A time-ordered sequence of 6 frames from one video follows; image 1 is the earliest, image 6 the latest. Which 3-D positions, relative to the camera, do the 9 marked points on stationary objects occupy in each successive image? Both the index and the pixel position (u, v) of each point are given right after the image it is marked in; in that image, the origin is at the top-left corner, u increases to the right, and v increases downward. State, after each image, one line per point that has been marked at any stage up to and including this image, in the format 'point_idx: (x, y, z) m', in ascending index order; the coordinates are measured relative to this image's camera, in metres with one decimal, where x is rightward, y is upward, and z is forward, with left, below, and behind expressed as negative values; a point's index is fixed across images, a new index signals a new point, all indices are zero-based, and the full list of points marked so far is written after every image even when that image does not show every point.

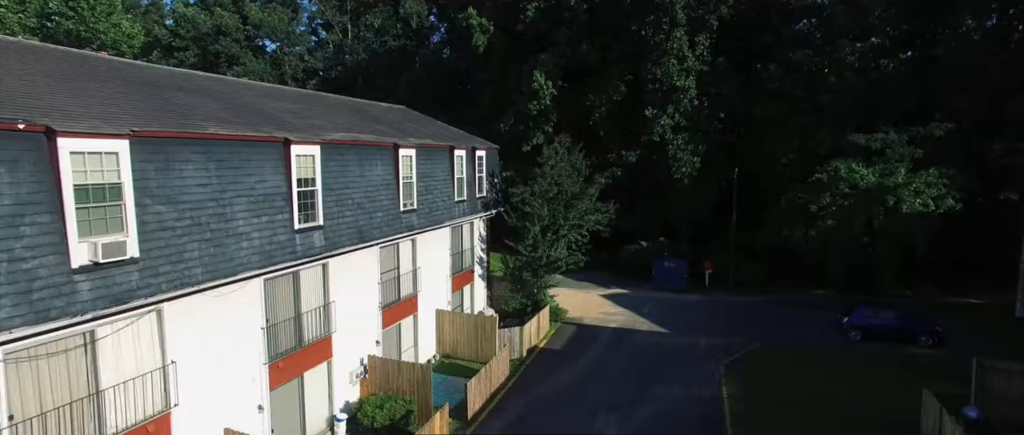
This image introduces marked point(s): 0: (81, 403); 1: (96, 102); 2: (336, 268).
0: (-5.8, -2.5, +8.3) m
1: (-6.1, +1.7, +9.2) m
2: (-3.9, -1.1, +13.7) m
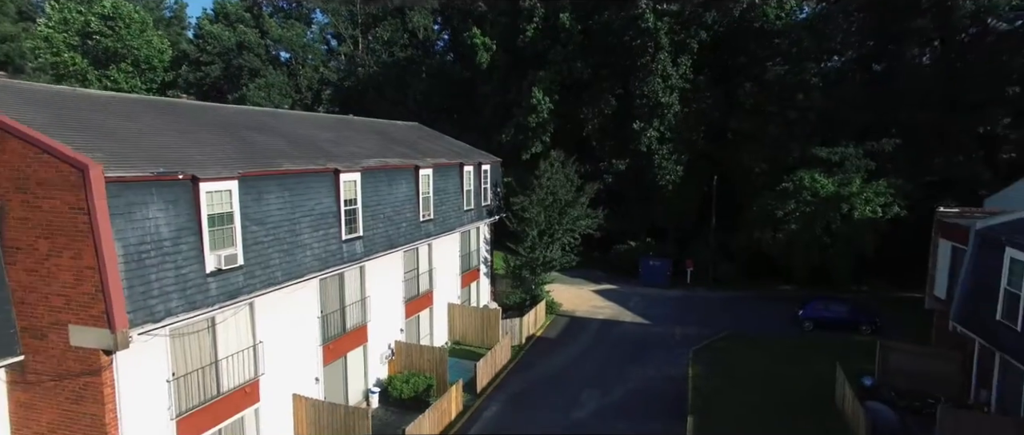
0: (-5.7, -2.9, +11.6) m
1: (-6.1, +1.3, +12.5) m
2: (-3.9, -1.4, +17.1) m
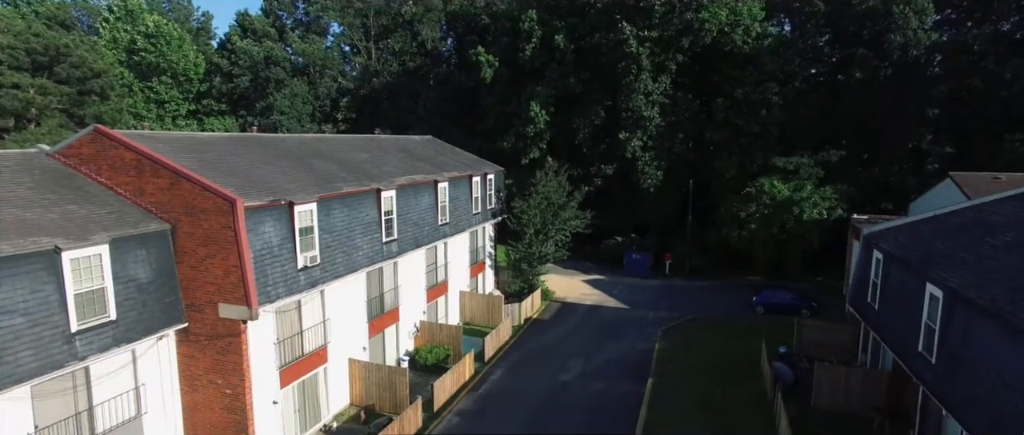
0: (-5.7, -3.2, +16.4) m
1: (-6.1, +1.1, +17.2) m
2: (-3.9, -1.6, +21.8) m
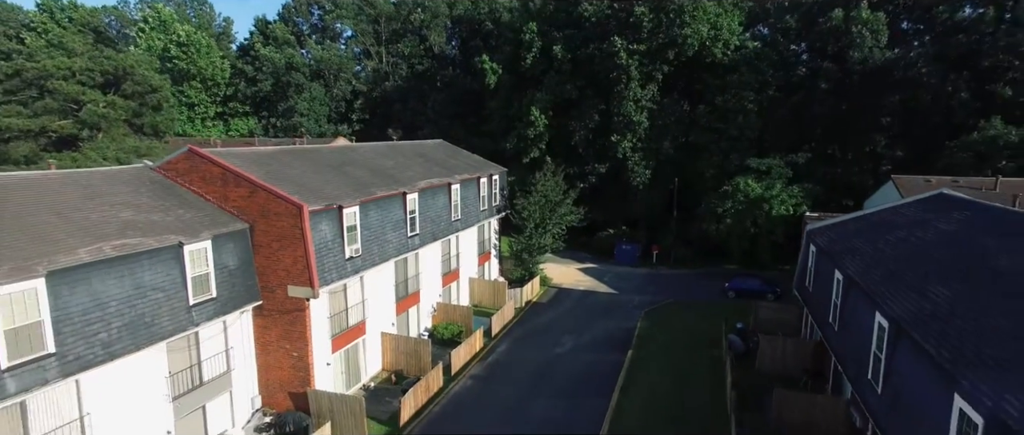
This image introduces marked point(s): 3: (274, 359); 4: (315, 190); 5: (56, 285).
0: (-5.6, -3.2, +20.5) m
1: (-6.0, +1.1, +21.2) m
2: (-3.8, -1.5, +25.9) m
3: (-7.3, -4.3, +18.9) m
4: (-6.4, +0.9, +19.9) m
5: (-9.3, -1.4, +12.6) m
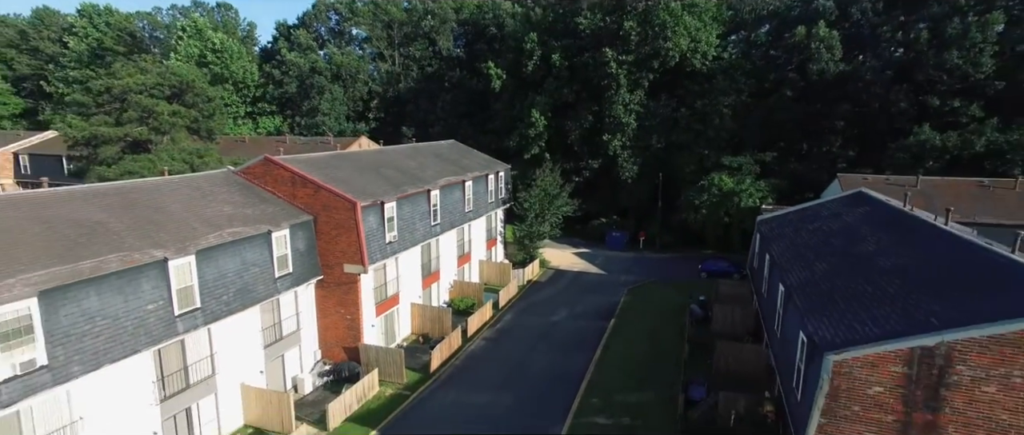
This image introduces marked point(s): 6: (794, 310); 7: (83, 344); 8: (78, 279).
0: (-5.4, -2.9, +25.8) m
1: (-5.8, +1.4, +26.4) m
2: (-3.6, -1.1, +31.2) m
3: (-7.1, -4.1, +24.3) m
4: (-6.2, +1.2, +25.2) m
5: (-9.1, -1.3, +17.9) m
6: (+7.6, -2.5, +16.6) m
7: (-10.0, -2.9, +14.3) m
8: (-10.0, -1.4, +14.2) m
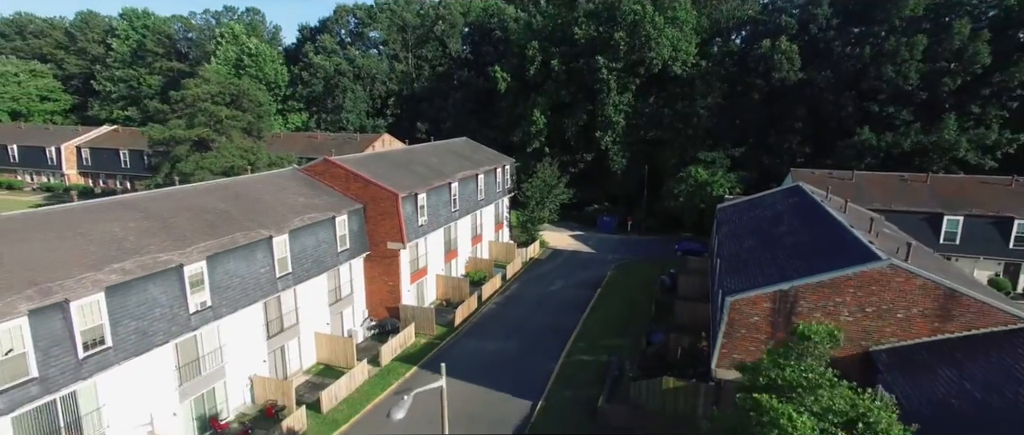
0: (-5.1, -2.2, +32.4) m
1: (-5.4, +2.0, +32.9) m
2: (-3.2, -0.4, +37.7) m
3: (-6.8, -3.5, +30.9) m
4: (-5.8, +1.8, +31.6) m
5: (-8.8, -0.8, +24.4) m
6: (+7.9, -2.1, +23.2) m
7: (-9.7, -2.6, +20.9) m
8: (-9.6, -1.1, +20.7) m
